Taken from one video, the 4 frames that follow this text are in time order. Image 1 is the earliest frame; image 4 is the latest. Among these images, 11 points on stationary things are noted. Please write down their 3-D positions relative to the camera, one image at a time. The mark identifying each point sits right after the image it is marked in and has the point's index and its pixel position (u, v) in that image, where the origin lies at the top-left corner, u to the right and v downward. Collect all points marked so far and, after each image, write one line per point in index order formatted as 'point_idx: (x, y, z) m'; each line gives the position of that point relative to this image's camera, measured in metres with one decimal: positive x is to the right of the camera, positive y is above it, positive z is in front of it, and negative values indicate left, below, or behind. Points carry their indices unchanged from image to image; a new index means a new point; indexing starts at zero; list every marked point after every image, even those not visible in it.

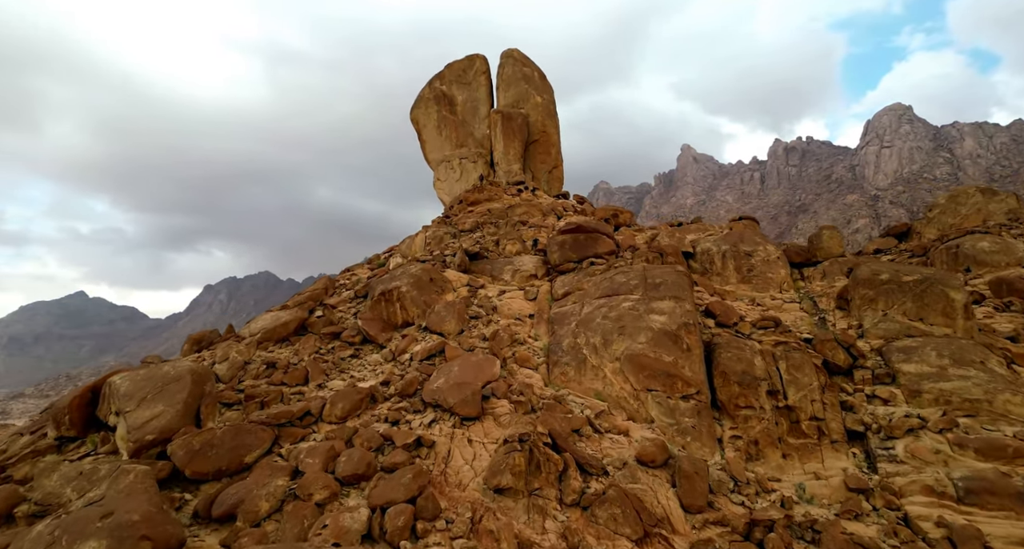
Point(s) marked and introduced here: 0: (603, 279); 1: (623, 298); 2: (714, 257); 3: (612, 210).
0: (+2.0, -0.1, +11.6) m
1: (+2.2, -0.5, +10.8) m
2: (+5.1, +0.4, +13.4) m
3: (+3.1, +1.9, +16.3) m
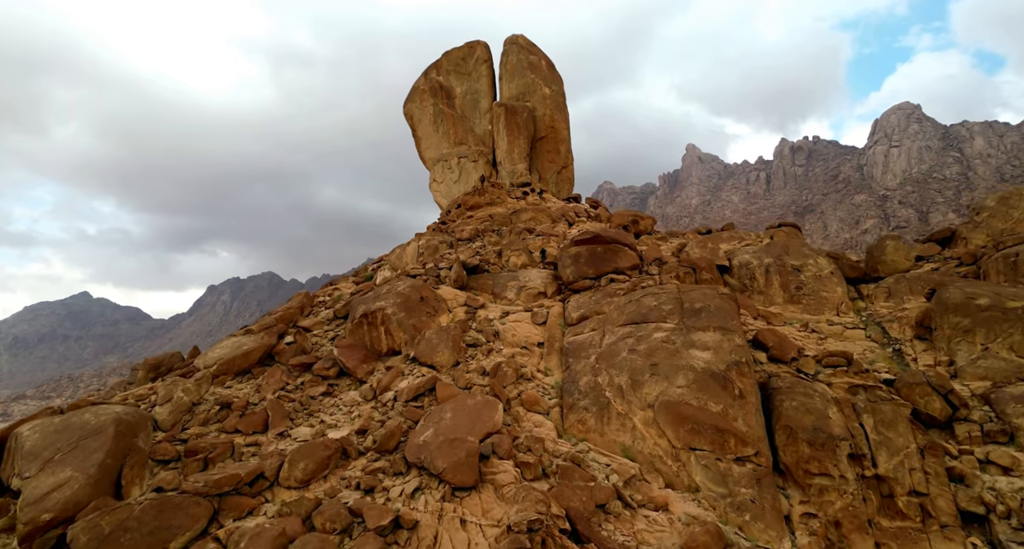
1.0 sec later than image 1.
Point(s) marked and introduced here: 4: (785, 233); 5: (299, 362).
0: (+2.1, -0.5, +9.6) m
1: (+2.3, -0.8, +8.7) m
2: (+5.2, +0.1, +11.4) m
3: (+3.2, +1.6, +14.3) m
4: (+6.5, +1.0, +12.7) m
5: (-4.1, -1.7, +10.4) m
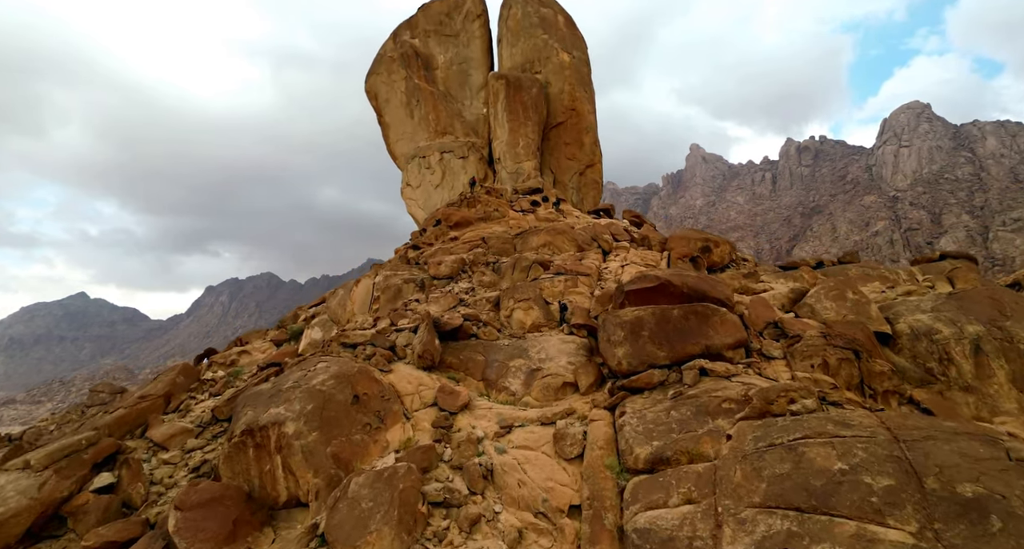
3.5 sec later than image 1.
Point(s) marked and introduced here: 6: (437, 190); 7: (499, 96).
0: (+2.1, -1.4, +4.6) m
1: (+2.4, -1.8, +3.7) m
2: (+5.2, -0.9, +6.4) m
3: (+3.3, +0.6, +9.3) m
4: (+6.5, 0.0, +7.7) m
5: (-4.1, -2.6, +5.3) m
6: (-2.2, +2.5, +15.8) m
7: (-0.4, +5.0, +15.2) m
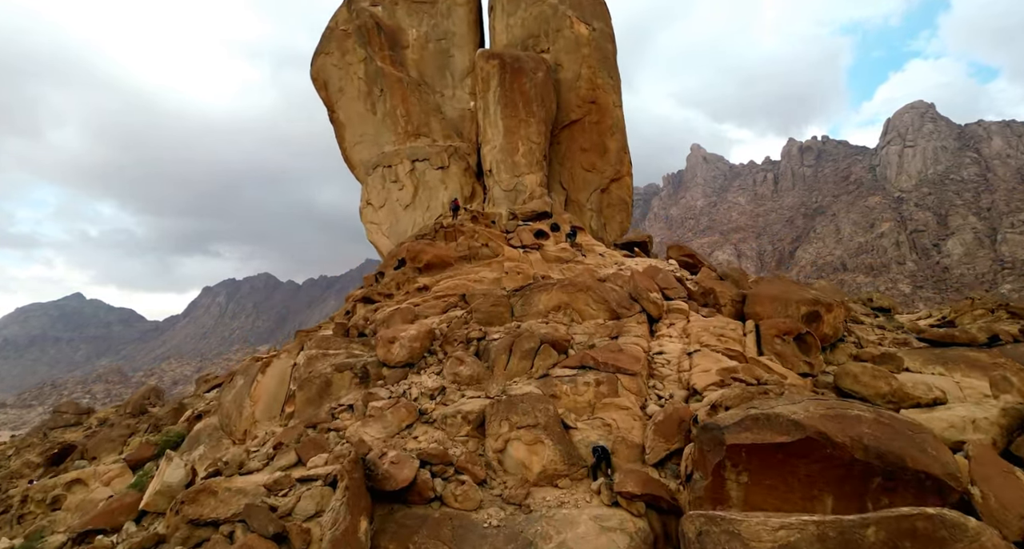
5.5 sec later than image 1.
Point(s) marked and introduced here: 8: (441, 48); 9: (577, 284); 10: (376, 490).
0: (+2.1, -2.3, +1.1) m
1: (+2.3, -2.7, +0.3) m
2: (+5.2, -1.8, +3.0) m
3: (+3.2, -0.3, +5.8) m
4: (+6.5, -0.9, +4.3) m
5: (-4.1, -3.5, +1.9) m
6: (-2.2, +1.6, +12.4) m
7: (-0.5, +4.1, +11.8) m
8: (-1.7, +5.6, +13.8) m
9: (+0.8, -0.1, +6.2) m
10: (-1.1, -1.7, +4.2) m
